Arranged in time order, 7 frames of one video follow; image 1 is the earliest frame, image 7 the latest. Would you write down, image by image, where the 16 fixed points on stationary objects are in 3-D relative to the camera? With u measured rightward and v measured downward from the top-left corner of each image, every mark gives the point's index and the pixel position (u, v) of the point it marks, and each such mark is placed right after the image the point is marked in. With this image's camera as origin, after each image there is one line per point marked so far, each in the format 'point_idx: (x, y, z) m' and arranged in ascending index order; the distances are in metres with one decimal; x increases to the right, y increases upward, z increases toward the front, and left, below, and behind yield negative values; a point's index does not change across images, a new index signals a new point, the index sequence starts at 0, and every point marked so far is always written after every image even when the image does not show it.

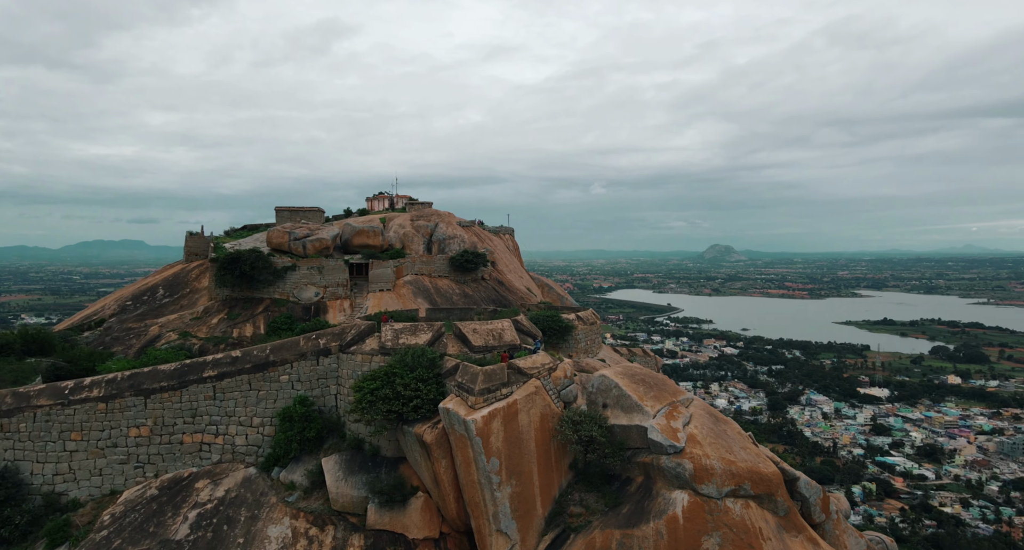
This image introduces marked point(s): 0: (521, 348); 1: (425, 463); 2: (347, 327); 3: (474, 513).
0: (+0.1, -0.9, +6.9) m
1: (-0.9, -2.0, +6.1) m
2: (-2.1, -0.7, +7.3) m
3: (-0.4, -2.4, +5.8) m
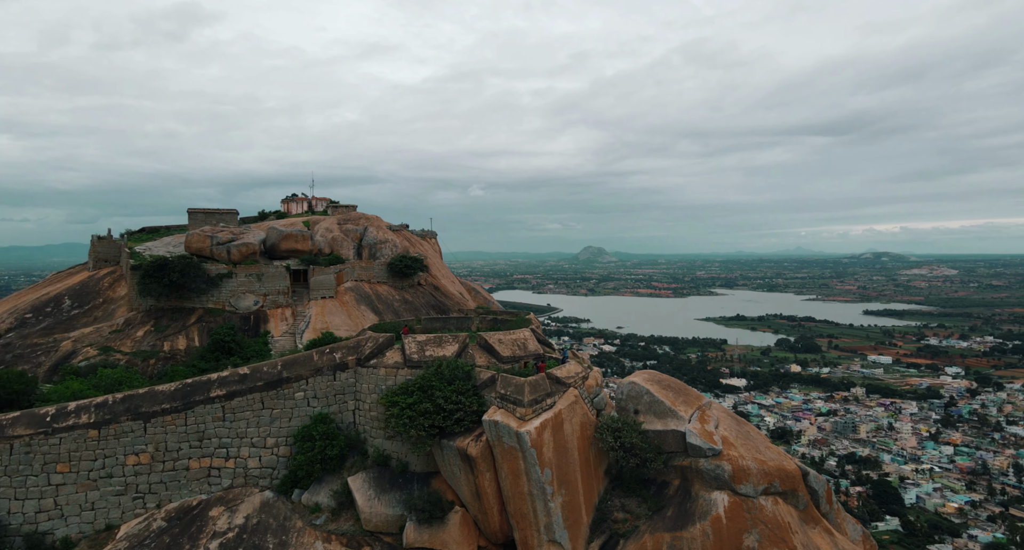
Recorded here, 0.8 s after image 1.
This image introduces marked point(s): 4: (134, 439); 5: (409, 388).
0: (+0.4, -1.0, +6.9) m
1: (-0.5, -2.1, +6.0) m
2: (-1.9, -0.8, +7.0) m
3: (+0.1, -2.6, +5.8) m
4: (-4.0, -1.7, +6.1) m
5: (-1.1, -1.3, +6.3) m
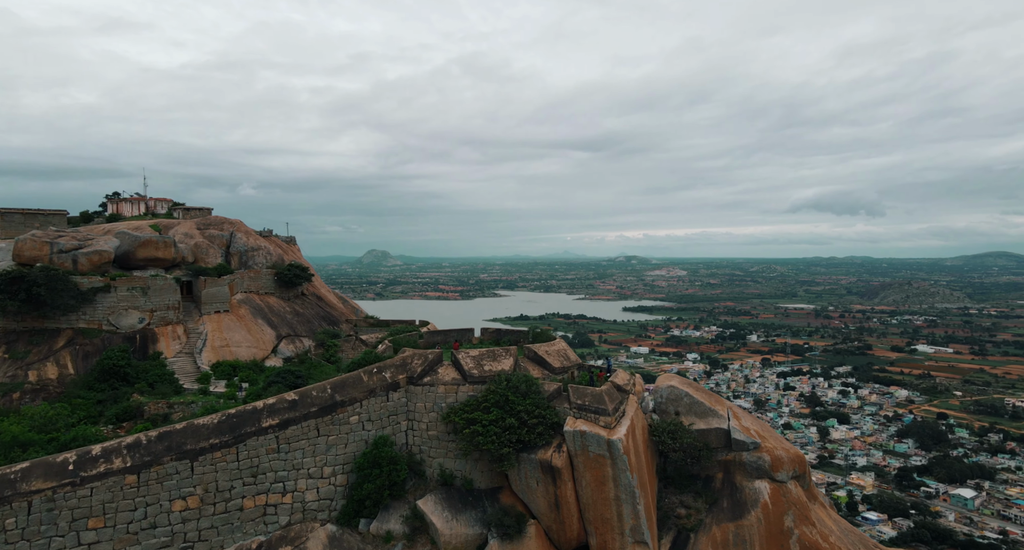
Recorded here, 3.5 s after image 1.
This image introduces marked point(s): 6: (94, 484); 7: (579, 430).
0: (+1.0, -1.2, +7.2) m
1: (+0.4, -2.3, +6.1) m
2: (-1.2, -1.0, +6.7) m
3: (+0.9, -2.7, +6.0) m
4: (-3.1, -1.9, +5.3) m
5: (-0.4, -1.4, +6.3) m
6: (-3.6, -1.8, +5.0) m
7: (+0.7, -1.6, +6.0) m
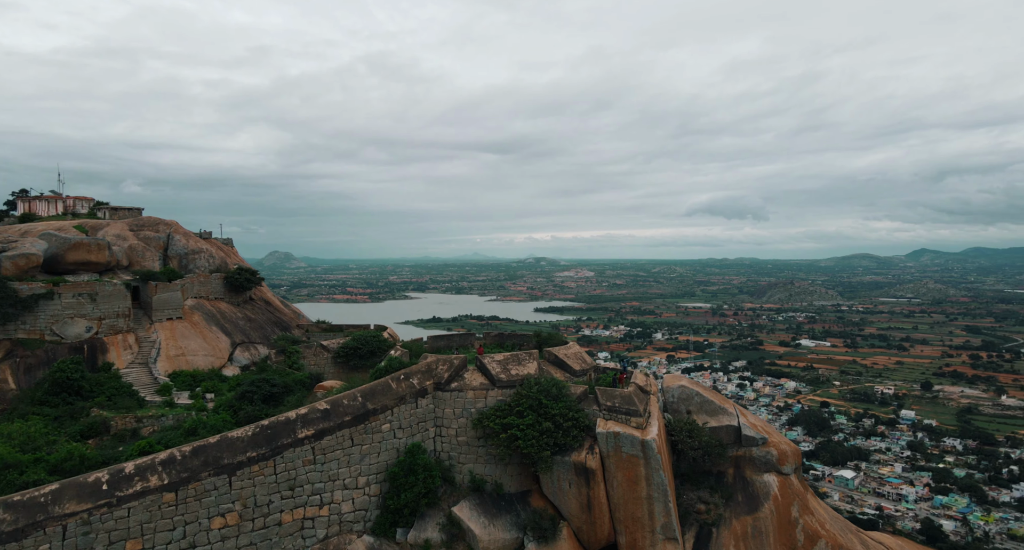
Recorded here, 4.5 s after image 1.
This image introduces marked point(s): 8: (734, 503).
0: (+1.2, -1.2, +7.4) m
1: (+0.7, -2.3, +6.2) m
2: (-0.9, -1.0, +6.7) m
3: (+1.3, -2.8, +6.2) m
4: (-2.6, -2.0, +5.1) m
5: (0.0, -1.5, +6.3) m
6: (-3.1, -1.9, +4.7) m
7: (+1.1, -1.7, +6.2) m
8: (+2.7, -2.8, +7.0) m
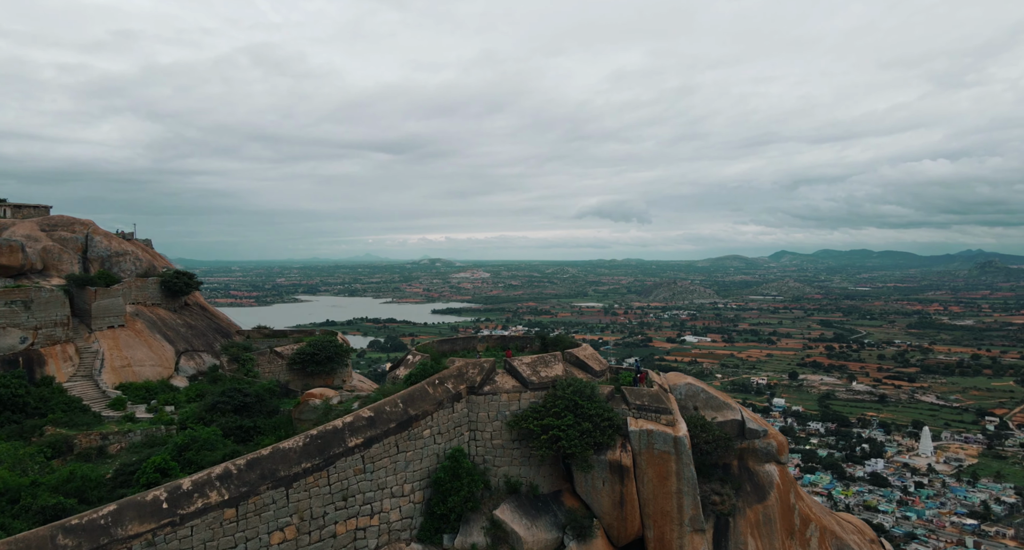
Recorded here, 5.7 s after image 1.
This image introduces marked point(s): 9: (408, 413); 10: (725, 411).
0: (+1.5, -1.3, +7.8) m
1: (+1.2, -2.4, +6.5) m
2: (-0.6, -1.1, +6.8) m
3: (+1.7, -2.8, +6.6) m
4: (-2.0, -2.0, +4.9) m
5: (+0.4, -1.5, +6.5) m
6: (-2.5, -2.0, +4.5) m
7: (+1.5, -1.7, +6.5) m
8: (+3.0, -2.8, +7.5) m
9: (-1.1, -1.4, +6.0) m
10: (+2.9, -1.9, +7.9) m
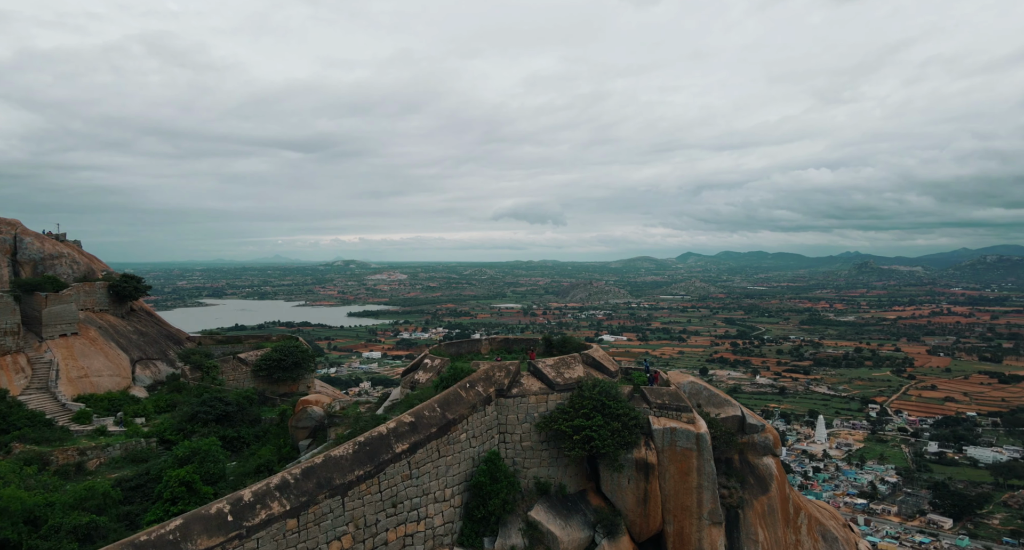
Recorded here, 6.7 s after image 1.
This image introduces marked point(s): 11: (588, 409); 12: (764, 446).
0: (+1.7, -1.4, +8.0) m
1: (+1.5, -2.5, +6.8) m
2: (-0.2, -1.2, +6.9) m
3: (+2.1, -2.9, +6.9) m
4: (-1.5, -2.1, +4.9) m
5: (+0.7, -1.6, +6.7) m
6: (-2.0, -2.0, +4.4) m
7: (+1.8, -1.8, +6.8) m
8: (+3.3, -2.9, +7.9) m
9: (-0.7, -1.5, +6.1) m
10: (+3.1, -2.0, +8.4) m
11: (+0.9, -1.6, +6.7) m
12: (+3.6, -2.5, +8.2) m
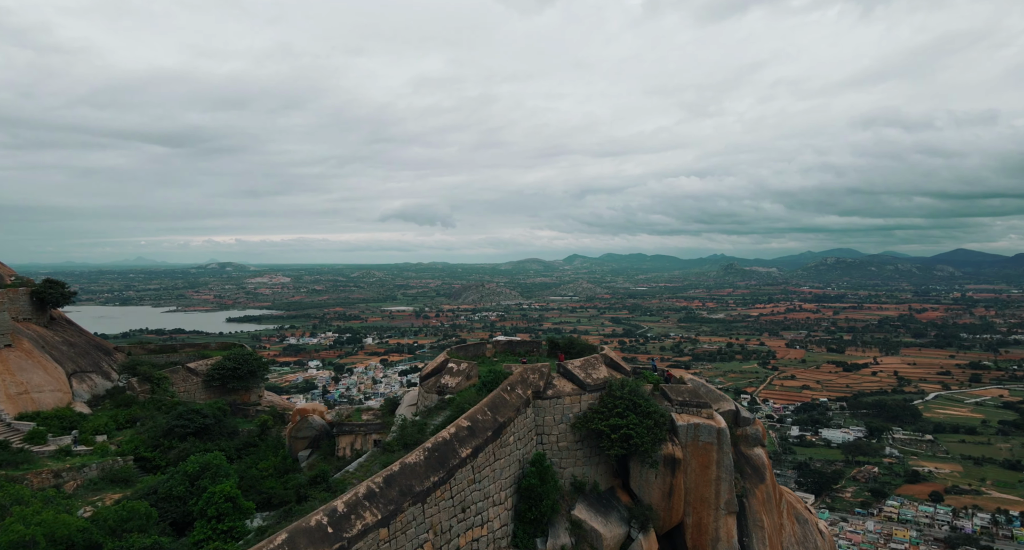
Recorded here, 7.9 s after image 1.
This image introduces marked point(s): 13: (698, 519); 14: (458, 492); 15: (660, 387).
0: (+2.0, -1.4, +8.5) m
1: (+1.9, -2.6, +7.2) m
2: (+0.2, -1.3, +7.1) m
3: (+2.5, -3.0, +7.4) m
4: (-0.8, -2.2, +5.0) m
5: (+1.2, -1.7, +7.1) m
6: (-1.2, -2.1, +4.5) m
7: (+2.3, -1.9, +7.3) m
8: (+3.5, -3.0, +8.6) m
9: (-0.2, -1.6, +6.3) m
10: (+3.4, -2.0, +9.0) m
11: (+1.3, -1.7, +7.1) m
12: (+3.9, -2.5, +8.9) m
13: (+2.4, -3.1, +7.4) m
14: (-0.5, -2.1, +5.5) m
15: (+2.0, -1.5, +7.7) m
